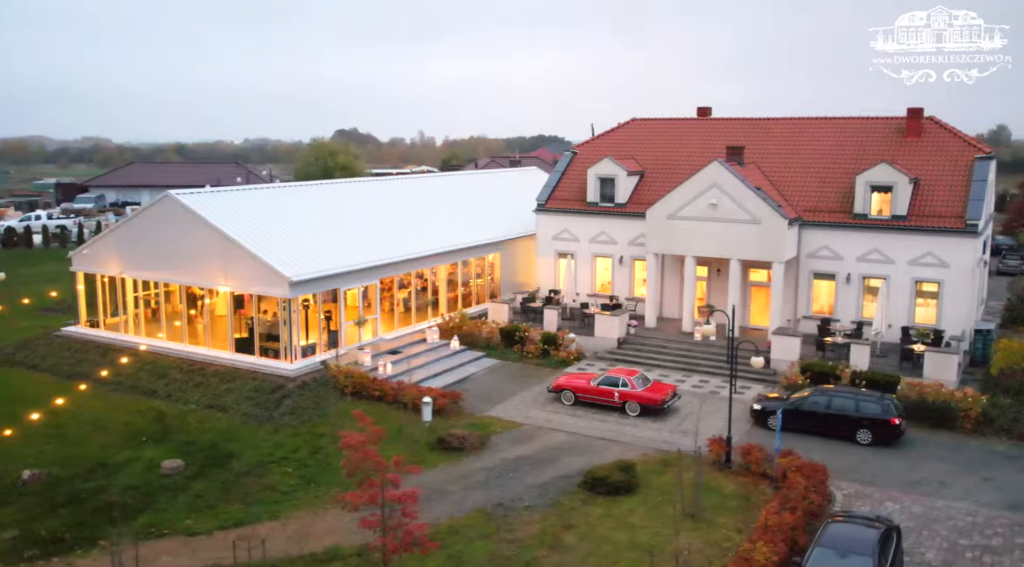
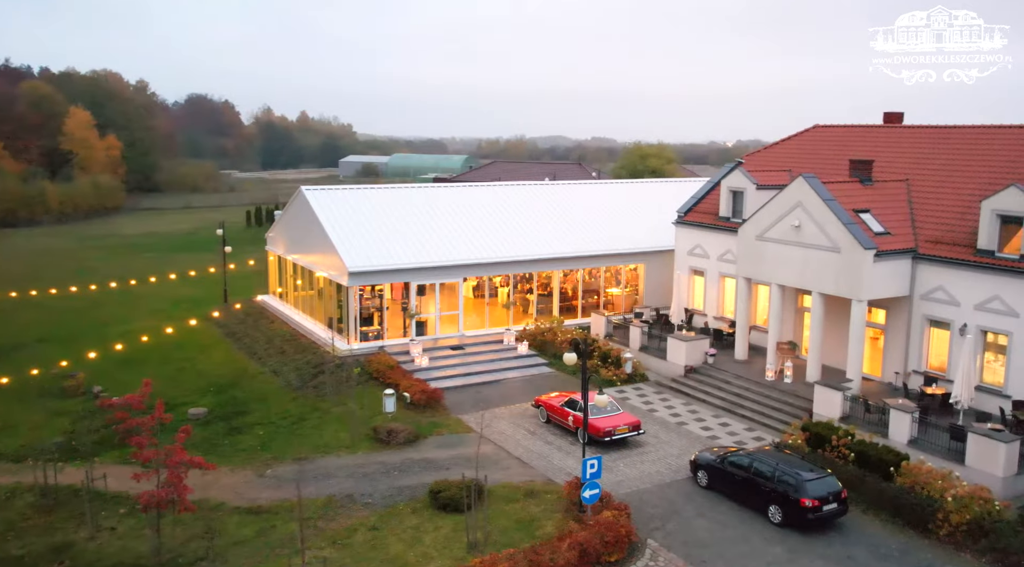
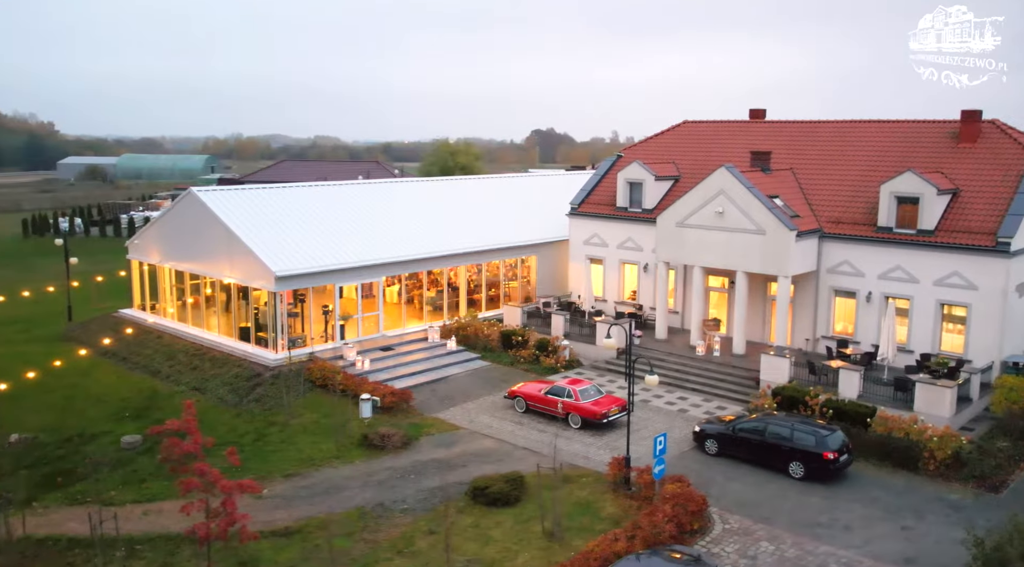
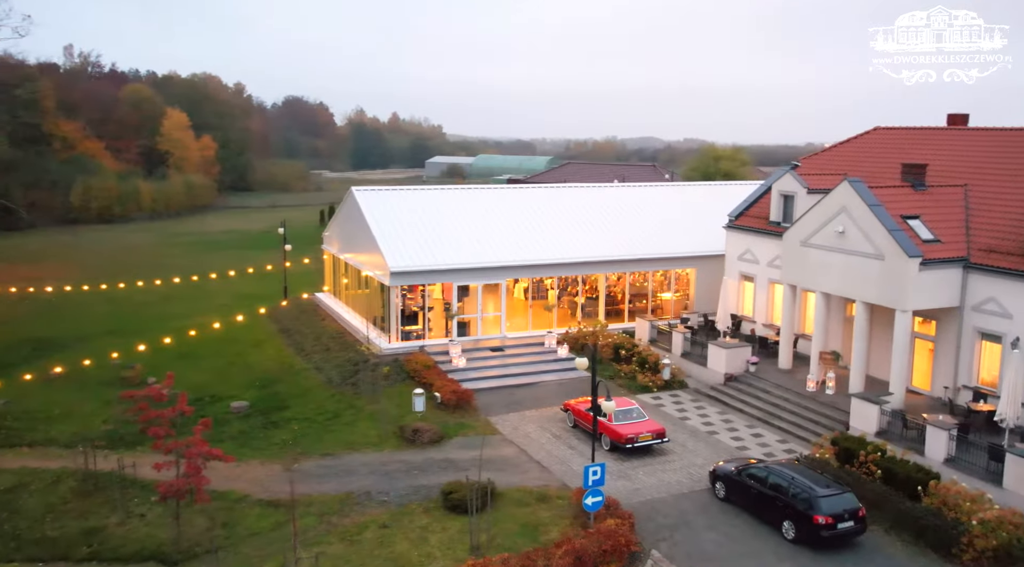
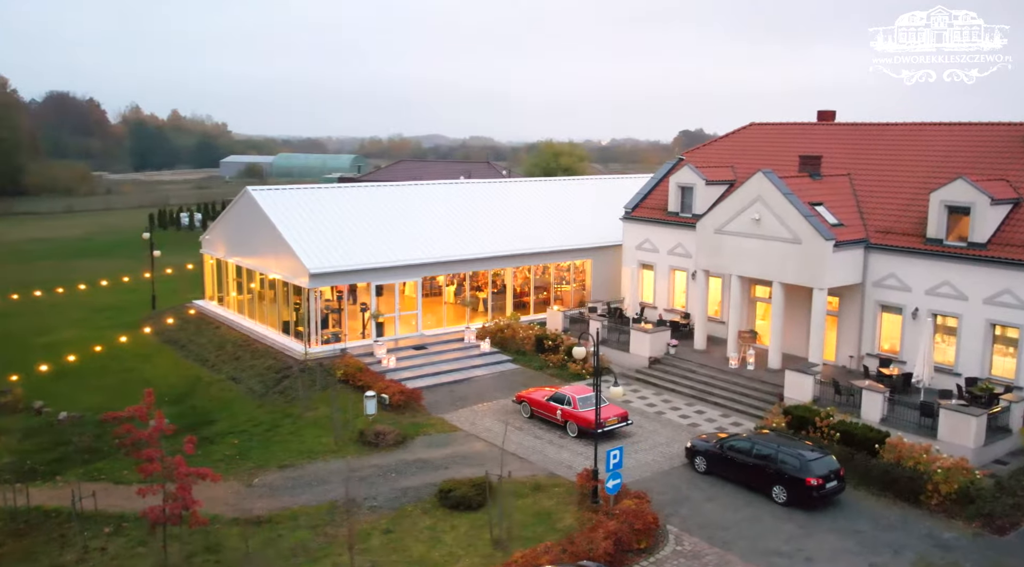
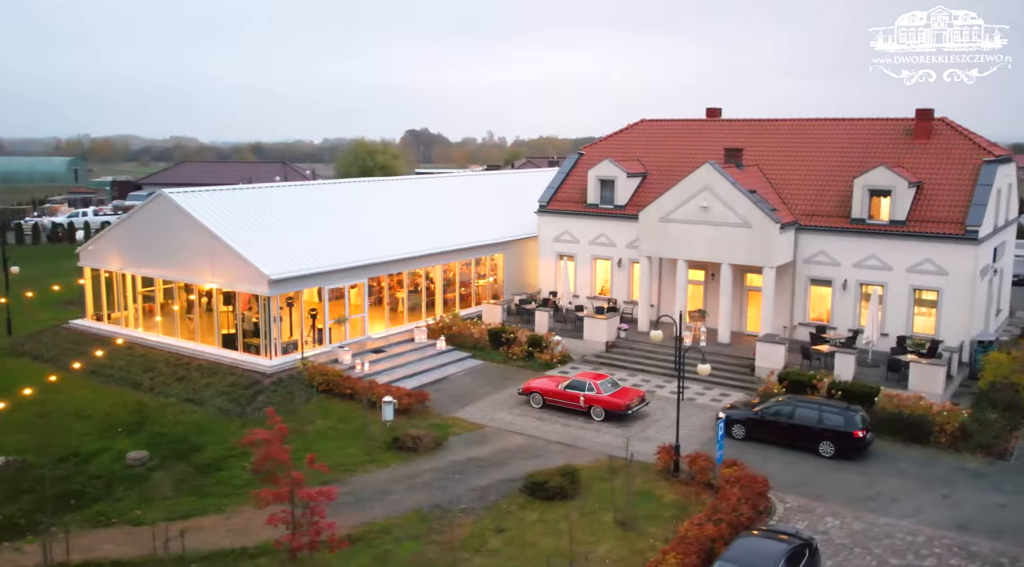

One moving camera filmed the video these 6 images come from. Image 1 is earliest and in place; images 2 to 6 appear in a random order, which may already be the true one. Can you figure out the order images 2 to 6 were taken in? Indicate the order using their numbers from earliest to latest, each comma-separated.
6, 3, 5, 2, 4
